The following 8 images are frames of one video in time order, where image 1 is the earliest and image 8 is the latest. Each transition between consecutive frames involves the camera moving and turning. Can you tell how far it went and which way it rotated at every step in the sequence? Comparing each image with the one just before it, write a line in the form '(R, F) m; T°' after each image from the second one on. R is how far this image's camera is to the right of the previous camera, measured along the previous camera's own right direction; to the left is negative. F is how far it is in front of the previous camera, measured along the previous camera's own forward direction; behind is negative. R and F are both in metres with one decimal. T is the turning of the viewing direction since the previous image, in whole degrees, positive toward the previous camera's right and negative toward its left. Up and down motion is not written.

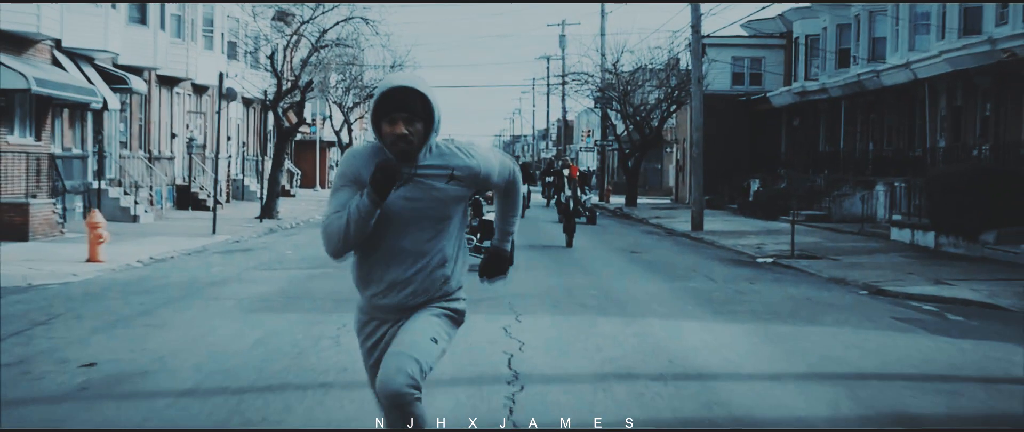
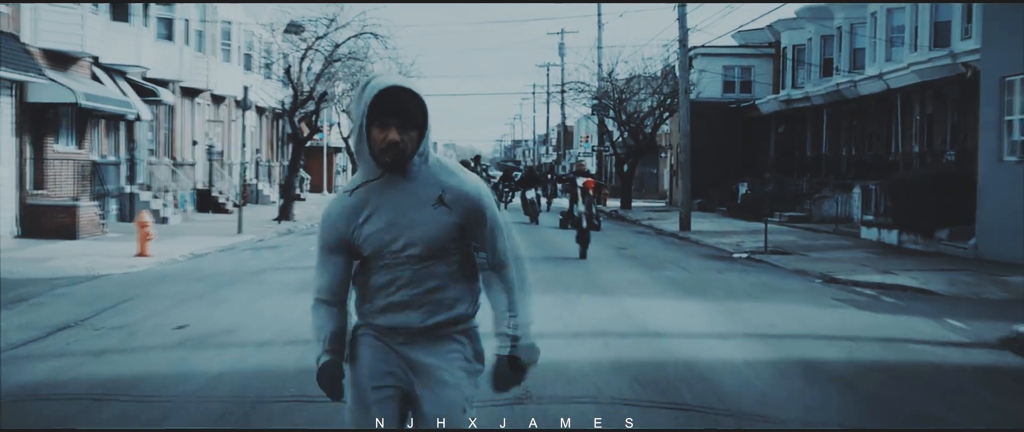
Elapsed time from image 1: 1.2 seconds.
(0.0, -2.3) m; 0°
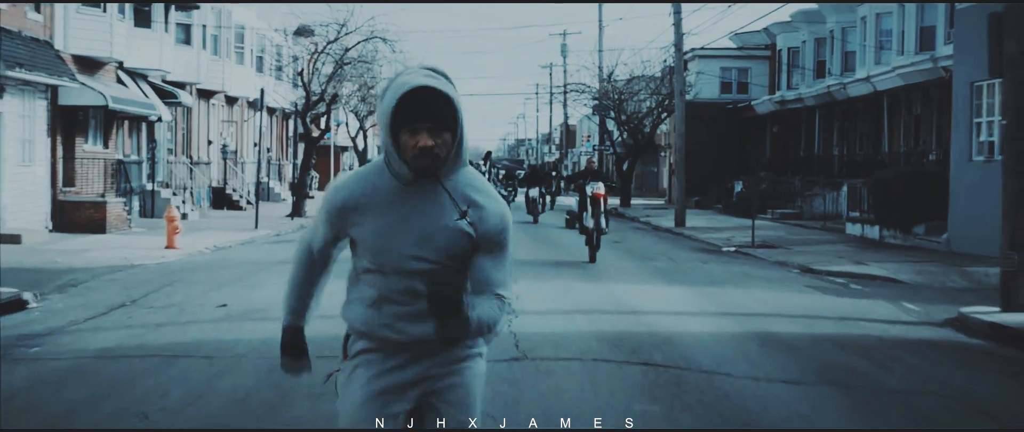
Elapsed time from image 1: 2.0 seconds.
(0.0, -1.5) m; 0°
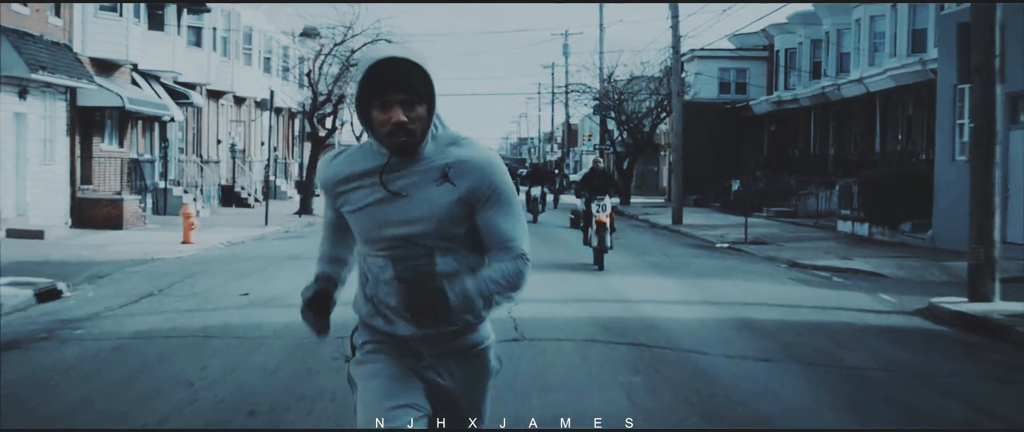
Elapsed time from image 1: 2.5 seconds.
(0.0, -1.0) m; 0°
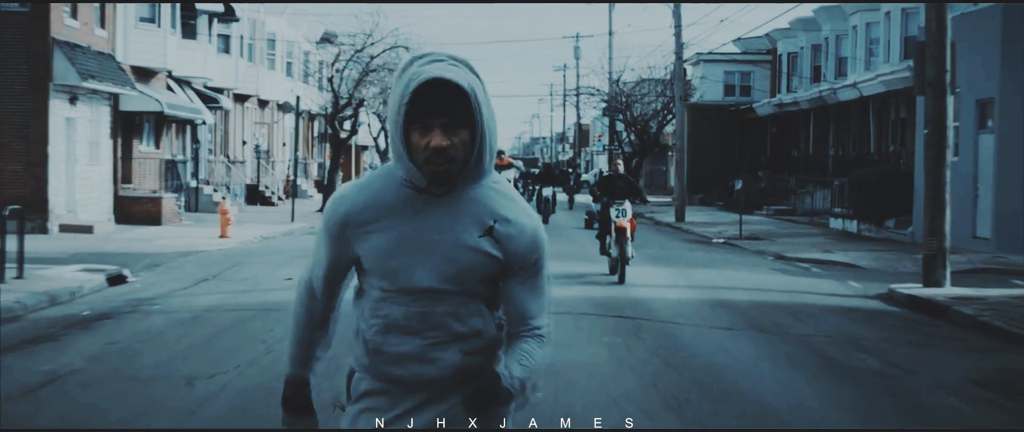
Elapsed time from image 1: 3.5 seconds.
(0.0, -2.0) m; 0°
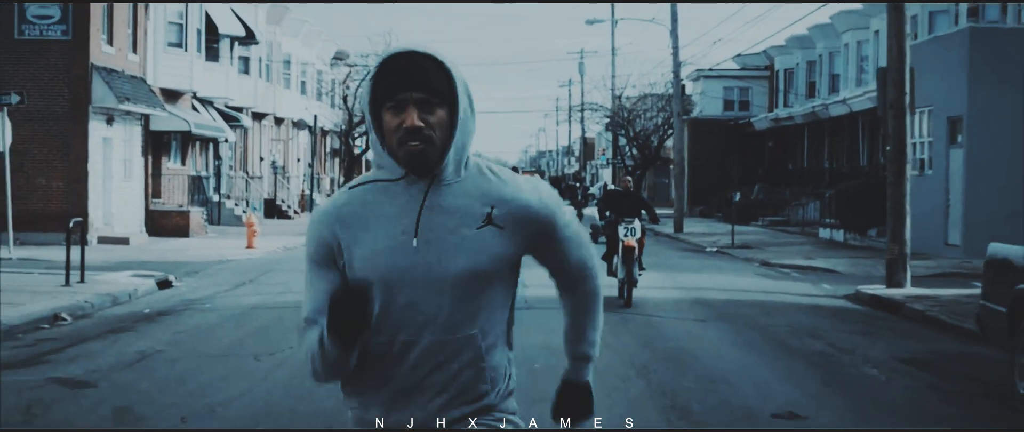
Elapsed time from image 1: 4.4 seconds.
(0.0, -1.9) m; 0°
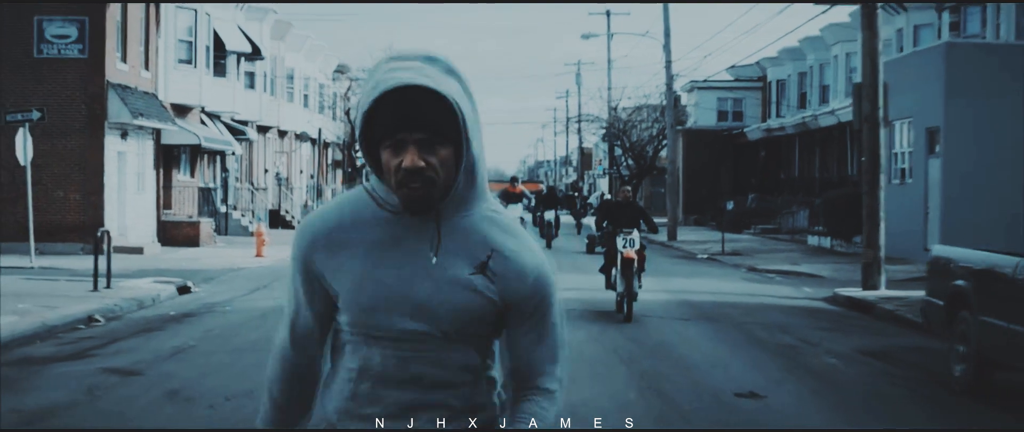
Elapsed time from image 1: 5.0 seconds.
(0.0, -1.1) m; 0°
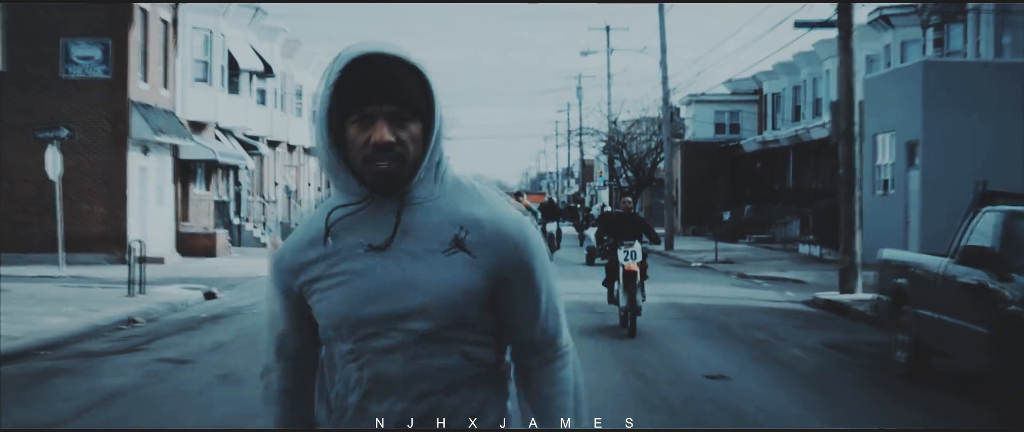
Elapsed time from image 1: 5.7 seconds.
(0.0, -1.4) m; 0°
